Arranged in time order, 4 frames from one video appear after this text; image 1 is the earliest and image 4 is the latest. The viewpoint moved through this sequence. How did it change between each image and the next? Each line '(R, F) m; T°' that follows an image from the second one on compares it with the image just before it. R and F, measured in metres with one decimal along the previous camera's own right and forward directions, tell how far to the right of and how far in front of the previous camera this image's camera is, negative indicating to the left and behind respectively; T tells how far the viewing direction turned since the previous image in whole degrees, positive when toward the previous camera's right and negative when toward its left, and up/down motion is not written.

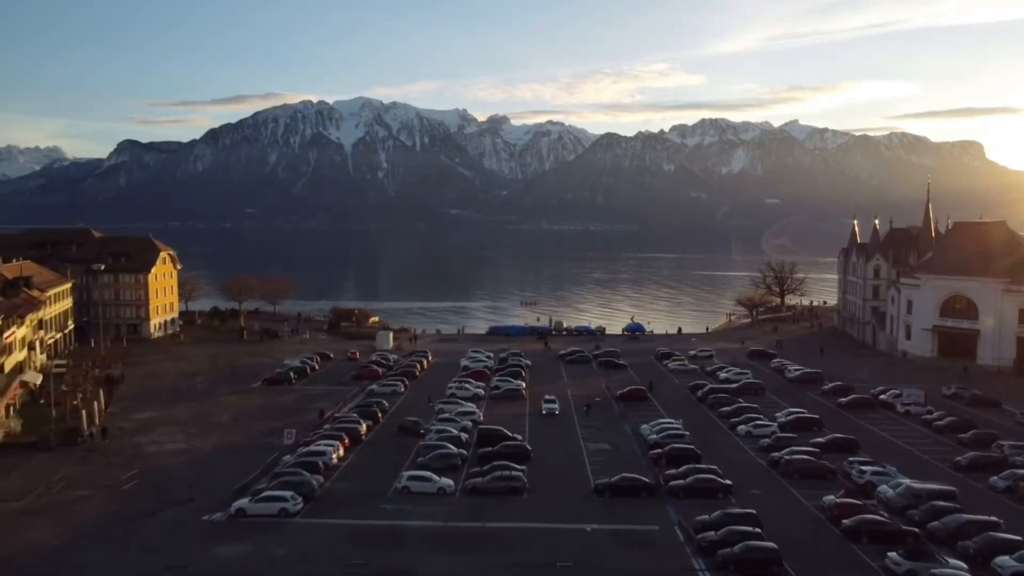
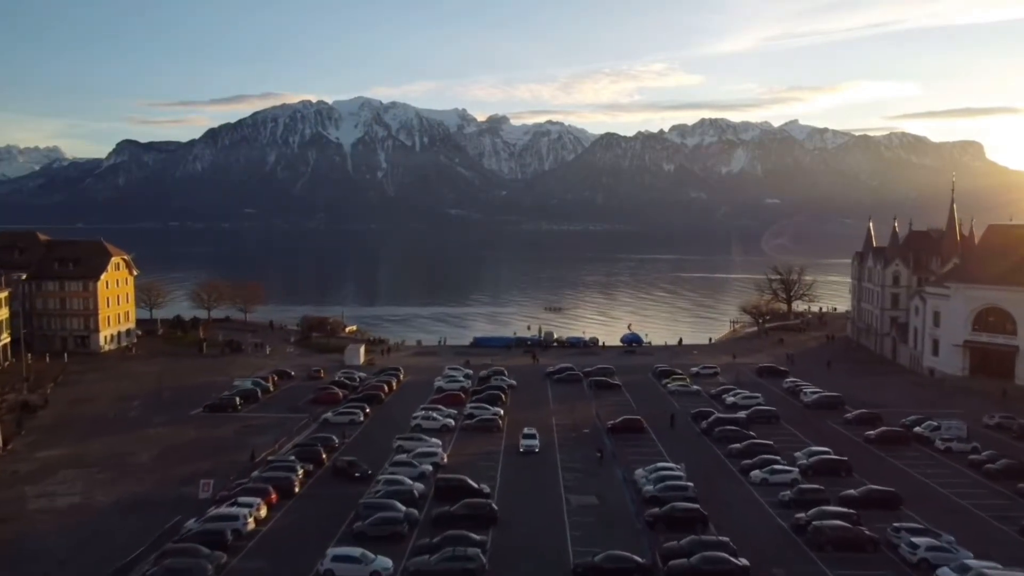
(+1.4, +5.9) m; 0°
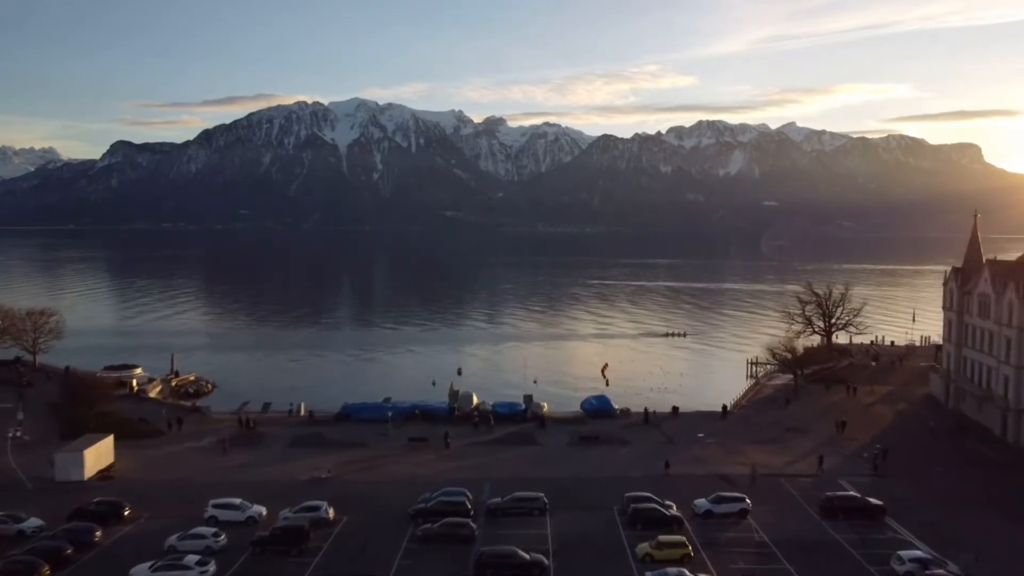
(+6.6, +25.8) m; 0°
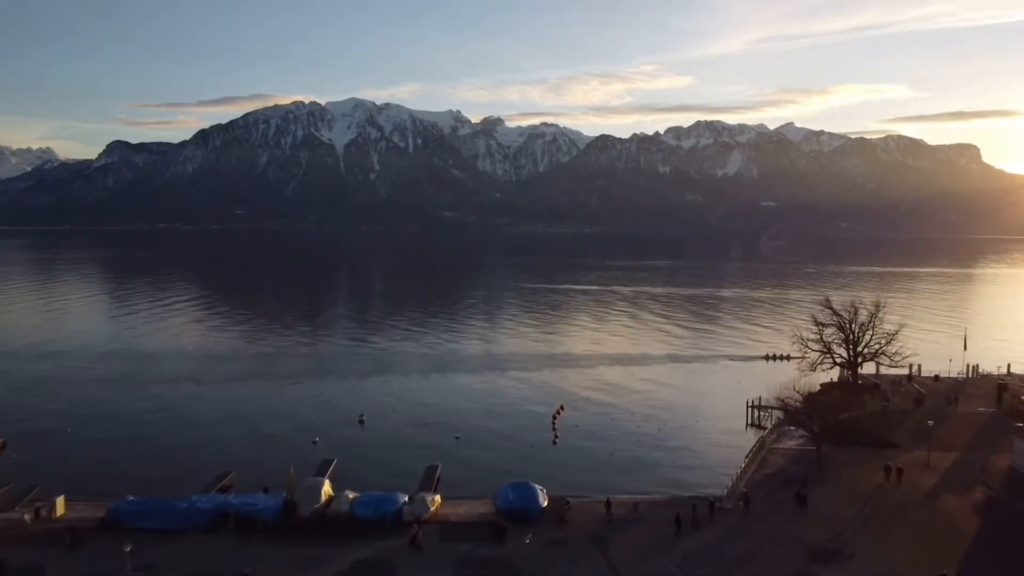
(+5.3, +15.5) m; 0°
